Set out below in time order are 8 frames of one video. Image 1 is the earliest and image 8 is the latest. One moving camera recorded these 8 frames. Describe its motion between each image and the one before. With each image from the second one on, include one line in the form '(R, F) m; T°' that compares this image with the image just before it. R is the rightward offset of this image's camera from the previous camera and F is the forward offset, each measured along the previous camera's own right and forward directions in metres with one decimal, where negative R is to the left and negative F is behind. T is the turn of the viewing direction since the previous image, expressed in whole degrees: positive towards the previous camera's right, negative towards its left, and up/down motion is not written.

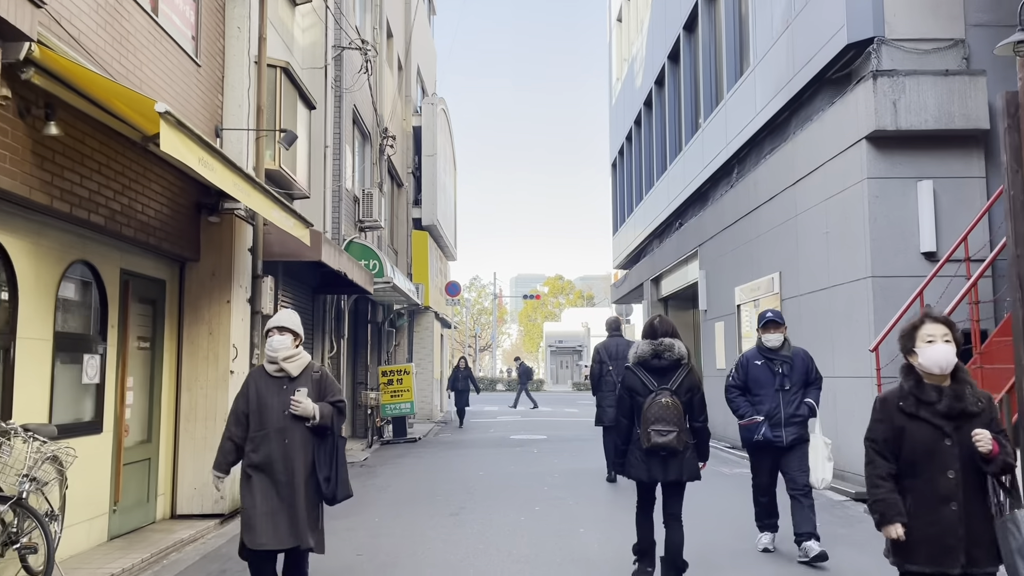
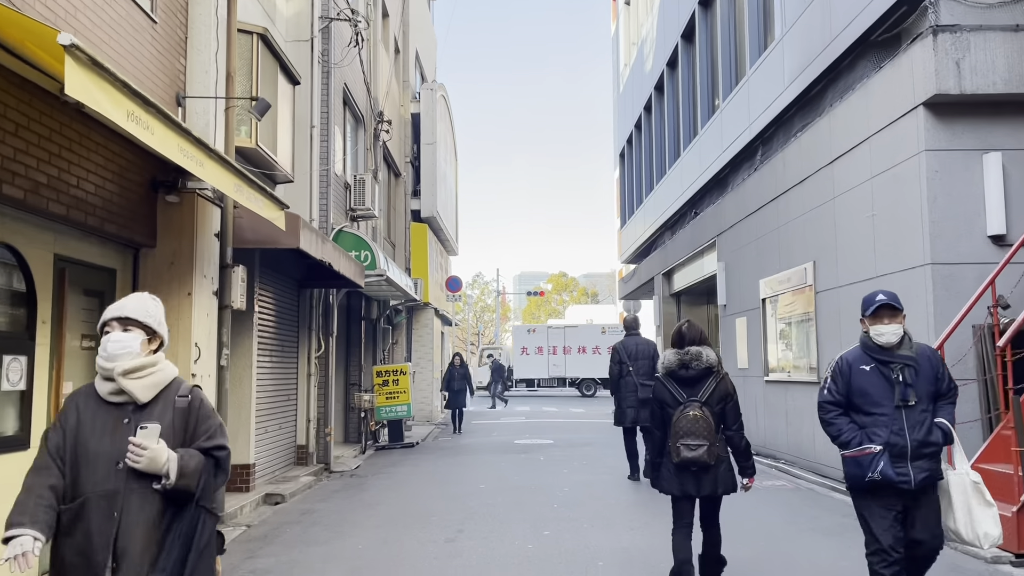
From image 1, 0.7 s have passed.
(0.0, +1.0) m; 0°
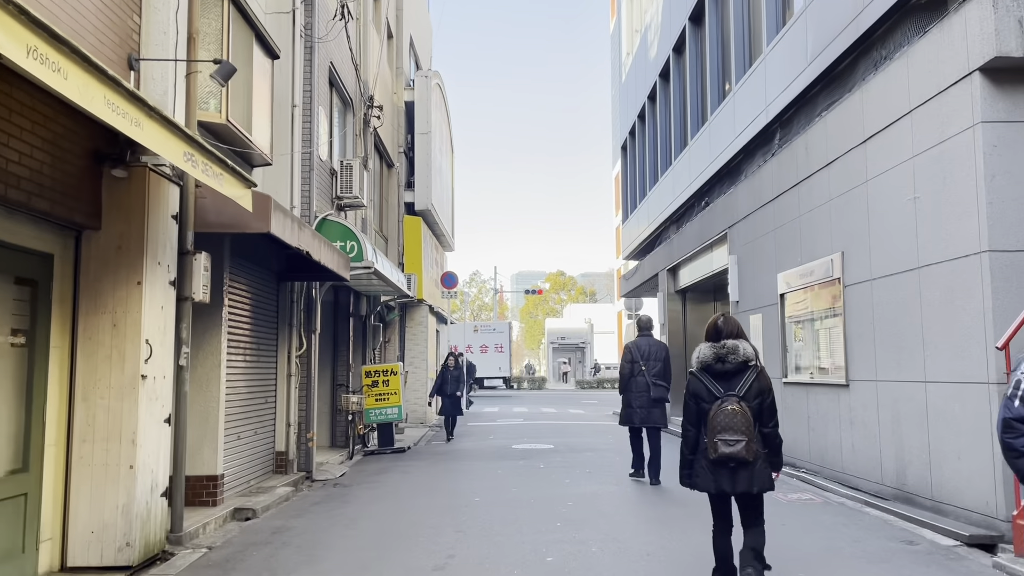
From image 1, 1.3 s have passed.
(0.0, +0.9) m; 0°
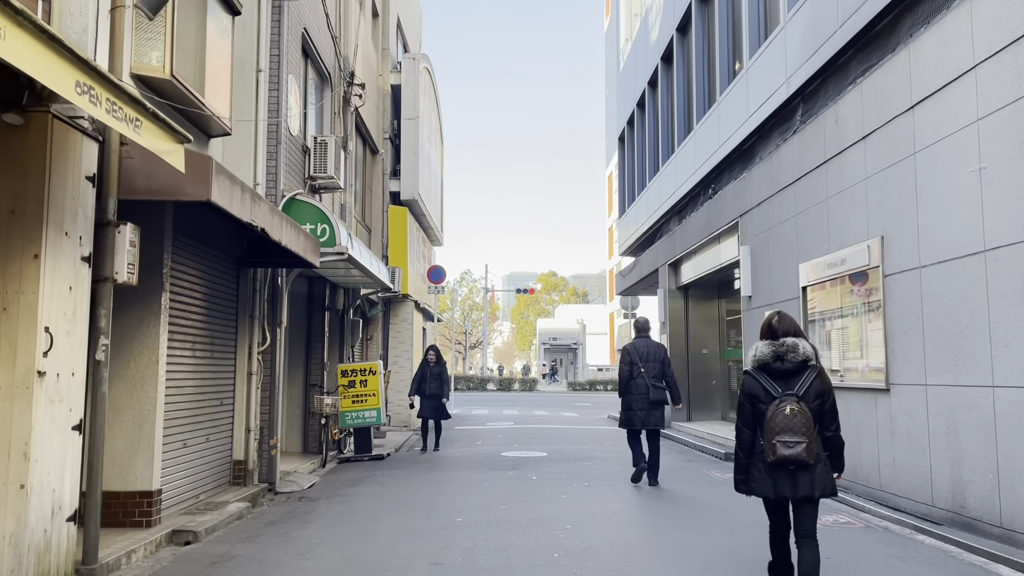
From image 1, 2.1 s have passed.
(0.0, +1.1) m; +1°
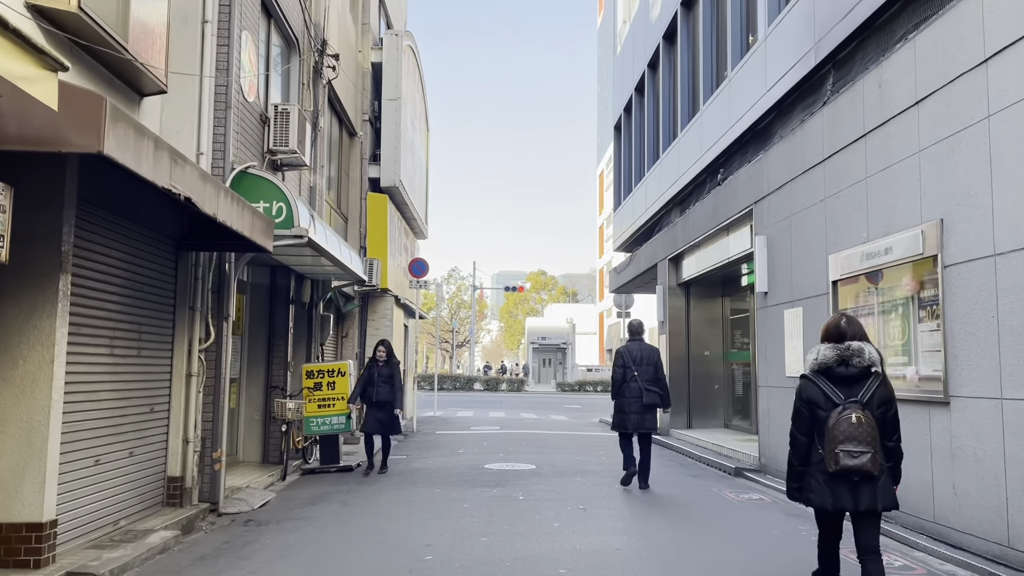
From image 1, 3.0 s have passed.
(0.0, +1.2) m; +1°
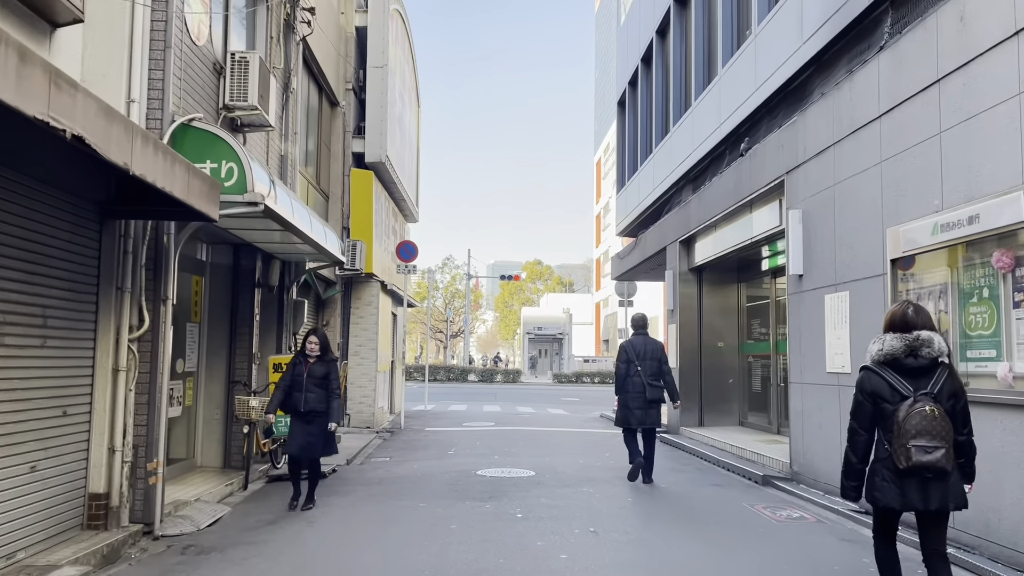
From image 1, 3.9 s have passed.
(0.0, +1.3) m; 0°
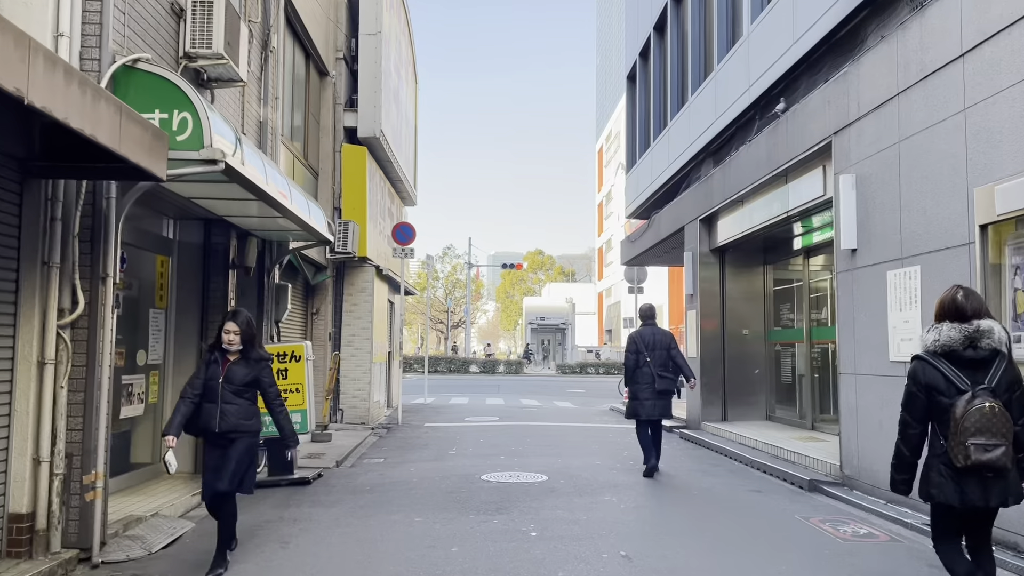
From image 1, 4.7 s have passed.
(-0.1, +1.1) m; 0°
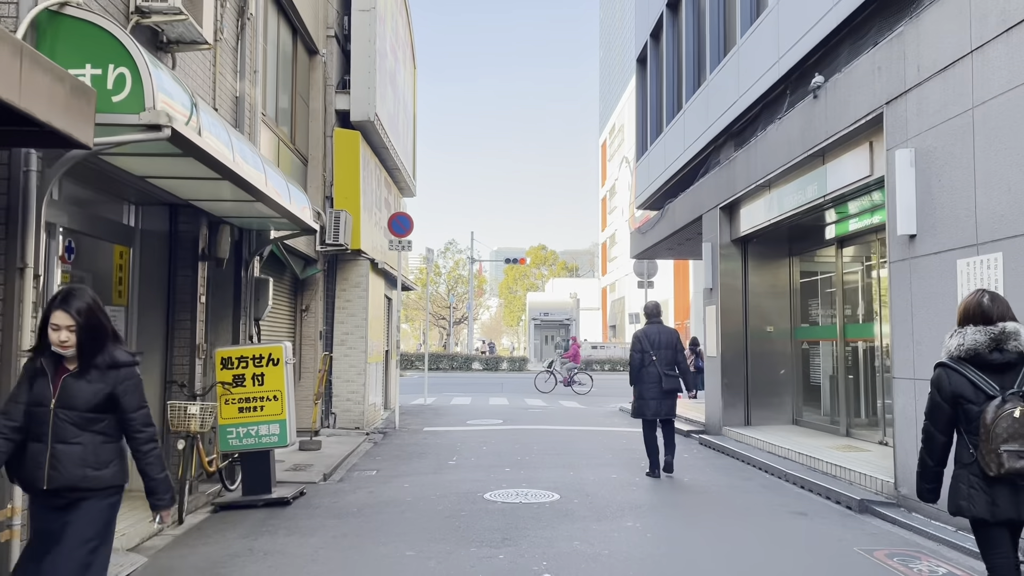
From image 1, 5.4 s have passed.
(0.0, +1.0) m; 0°
